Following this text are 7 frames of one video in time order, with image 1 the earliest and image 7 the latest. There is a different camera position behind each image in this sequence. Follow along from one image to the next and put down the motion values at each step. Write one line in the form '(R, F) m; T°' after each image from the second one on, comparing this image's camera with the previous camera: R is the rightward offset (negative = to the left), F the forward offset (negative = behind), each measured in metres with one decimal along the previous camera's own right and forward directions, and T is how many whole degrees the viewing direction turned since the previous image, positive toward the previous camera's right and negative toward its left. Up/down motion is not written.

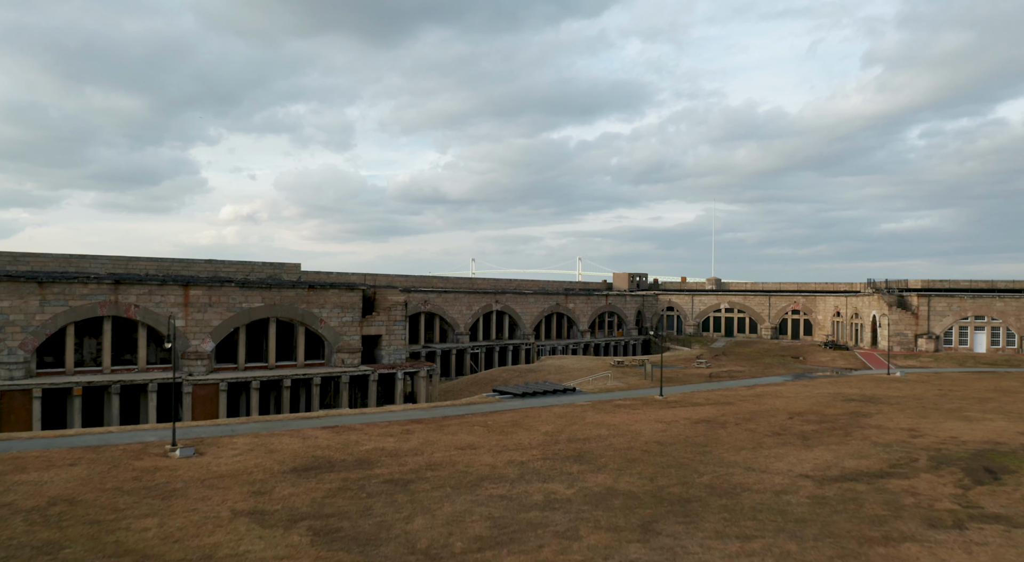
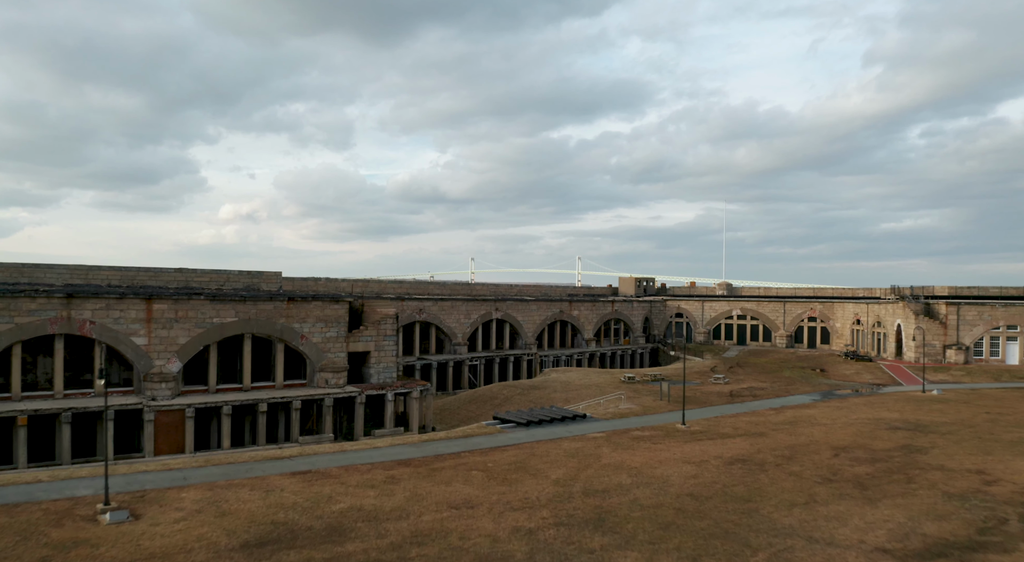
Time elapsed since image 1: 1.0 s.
(-0.1, +3.2) m; 0°
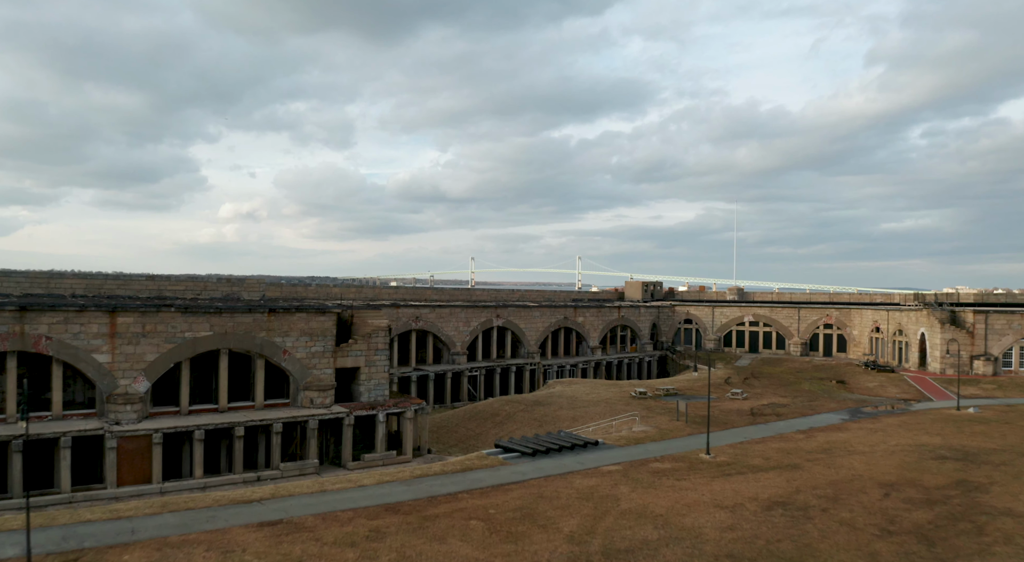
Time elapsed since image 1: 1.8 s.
(-0.1, +2.7) m; 0°
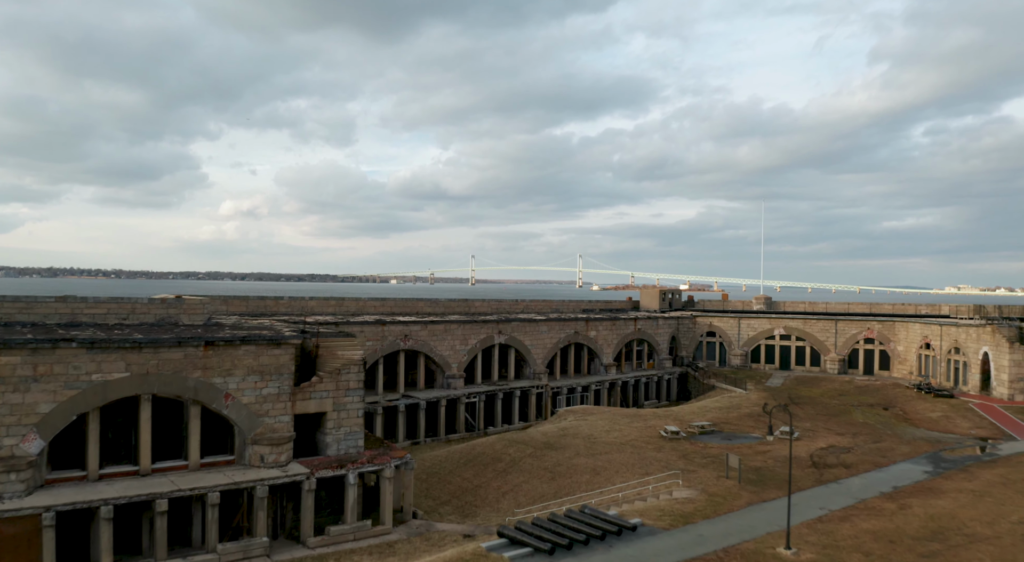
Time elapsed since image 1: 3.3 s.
(-0.2, +5.9) m; 0°
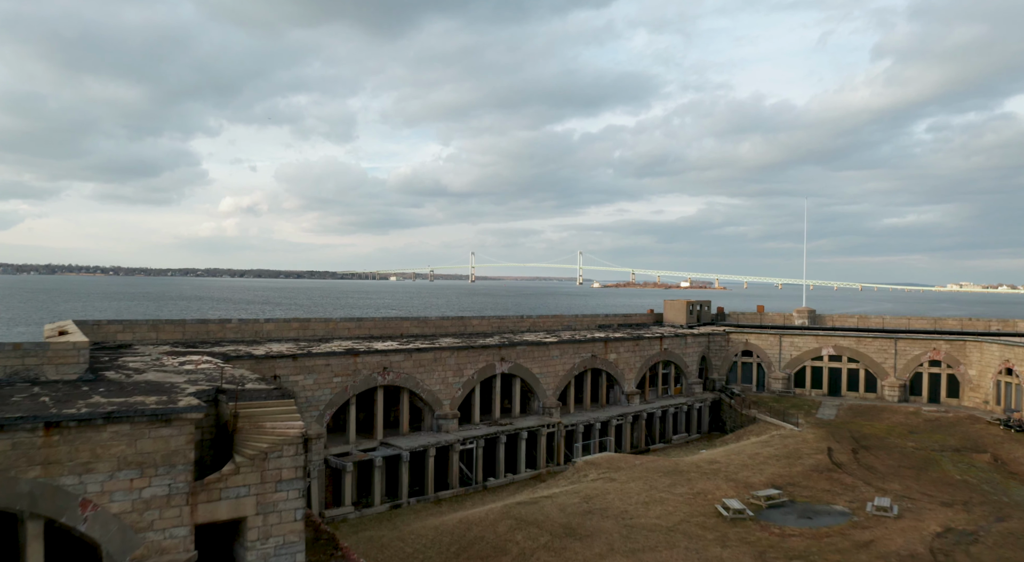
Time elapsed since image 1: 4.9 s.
(-0.2, +7.4) m; 0°
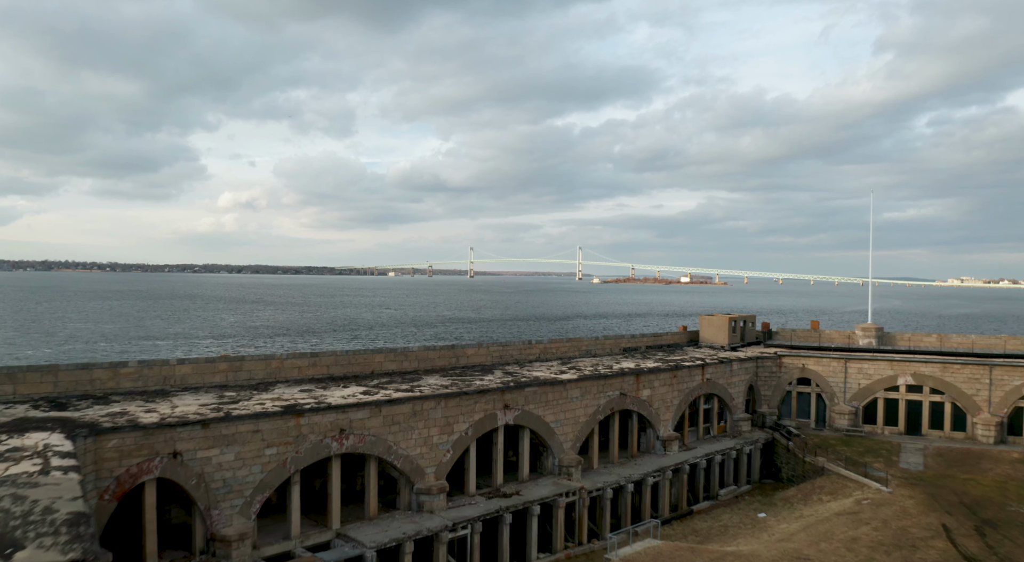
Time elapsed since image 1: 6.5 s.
(-0.3, +8.4) m; 0°
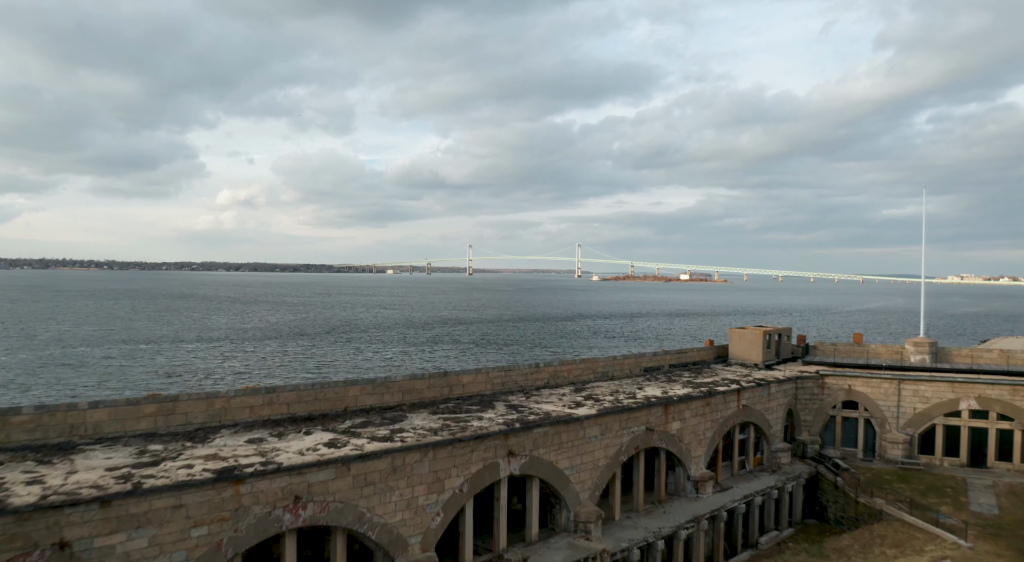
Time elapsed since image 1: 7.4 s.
(-0.2, +4.9) m; 0°
